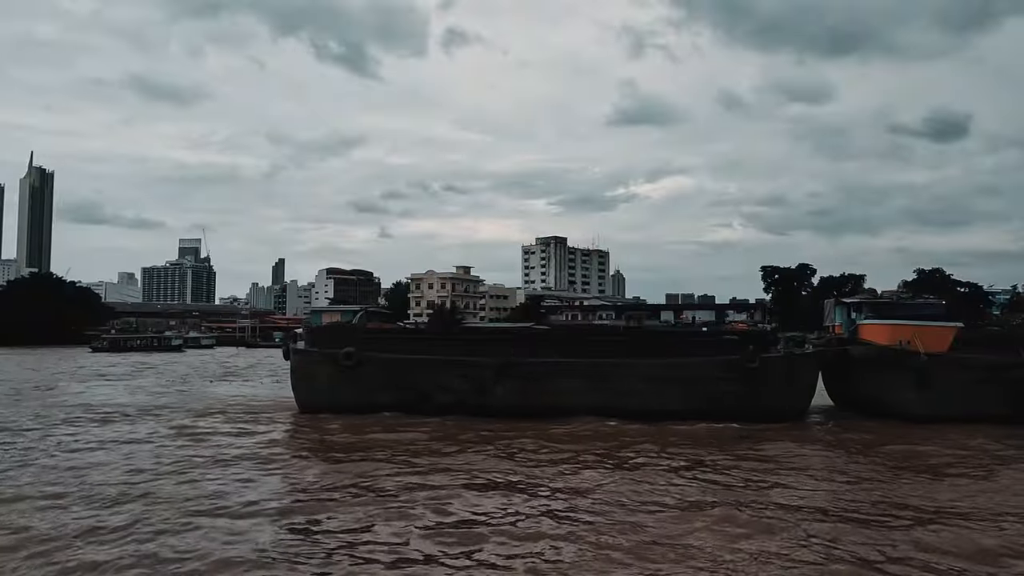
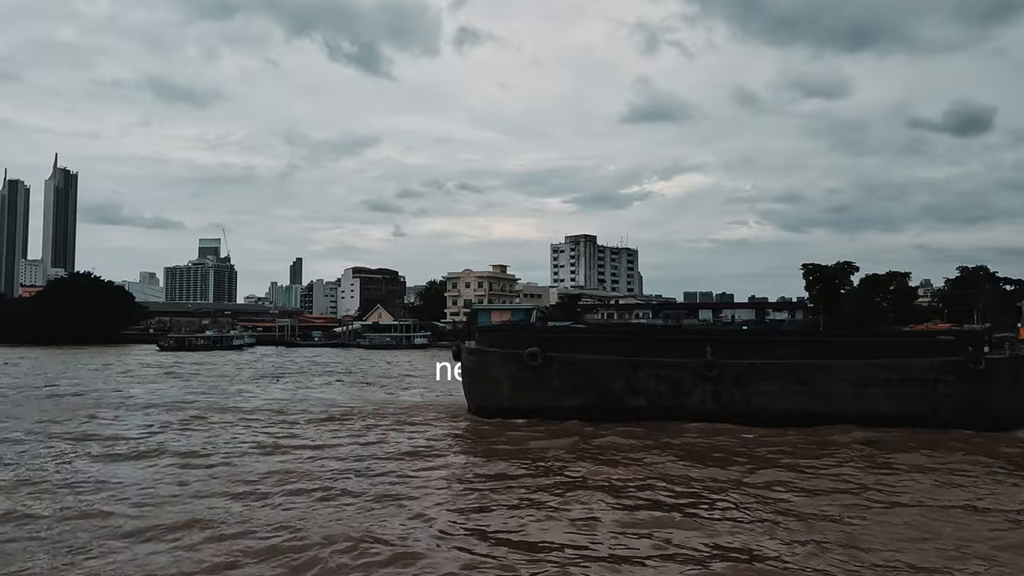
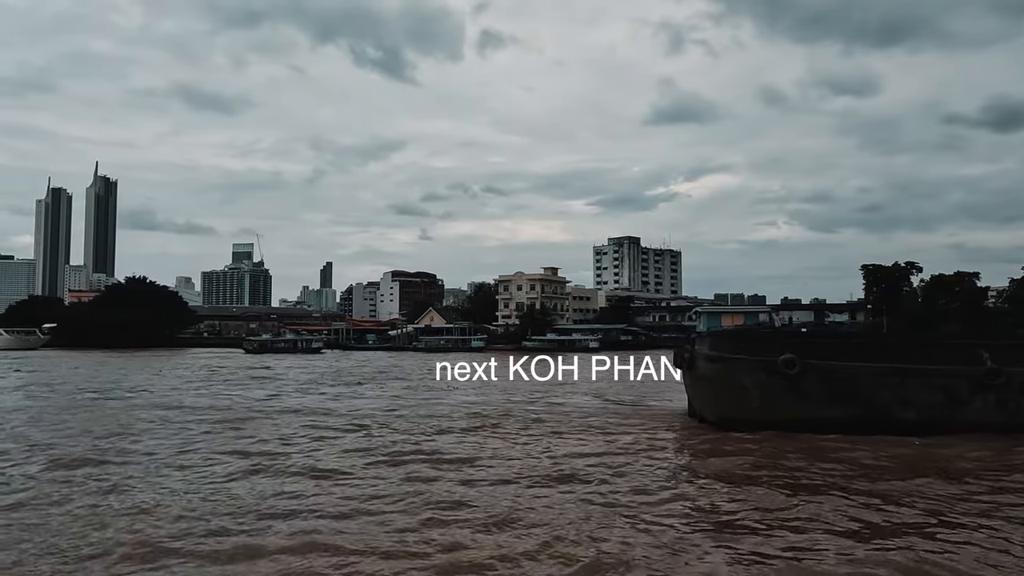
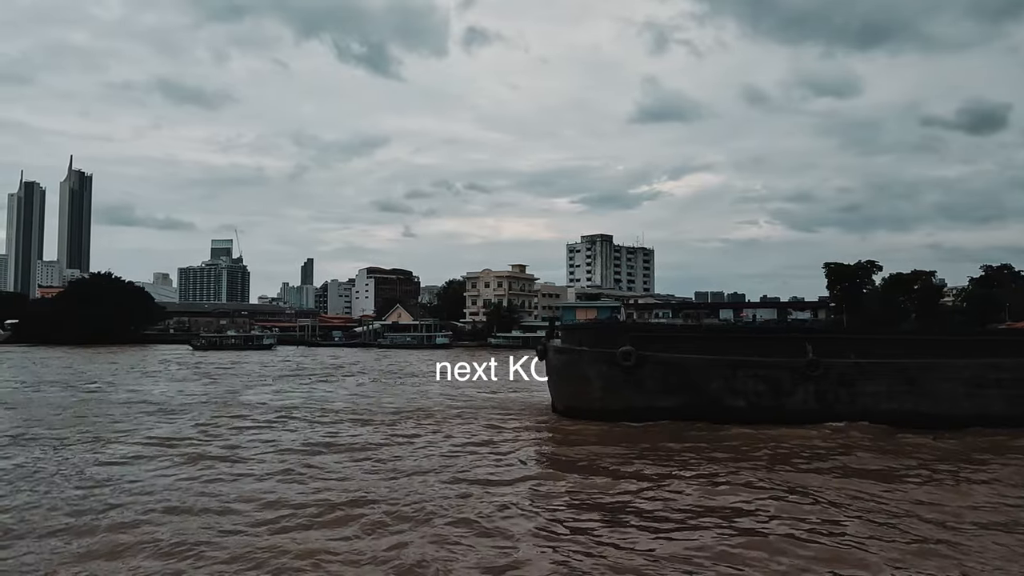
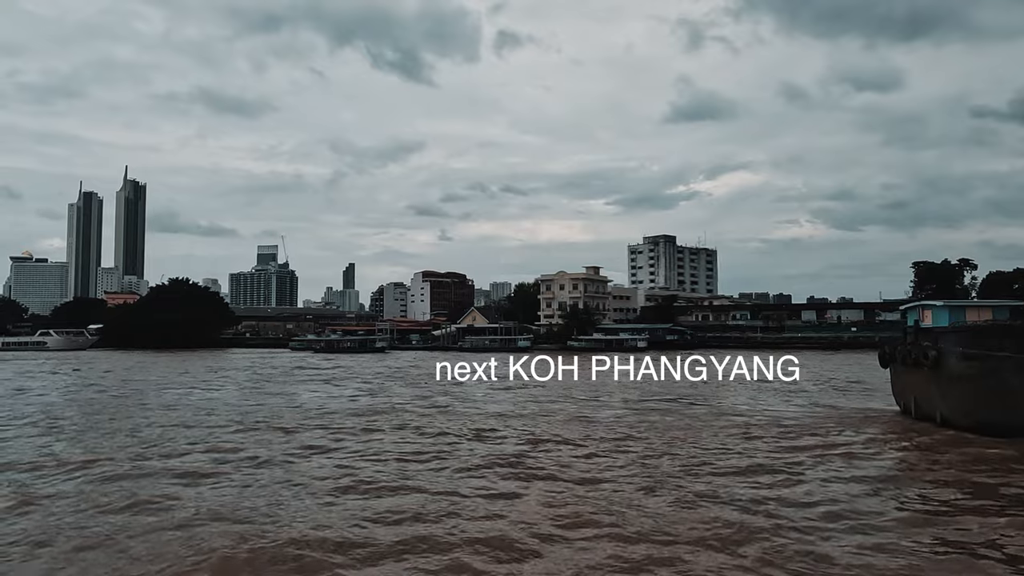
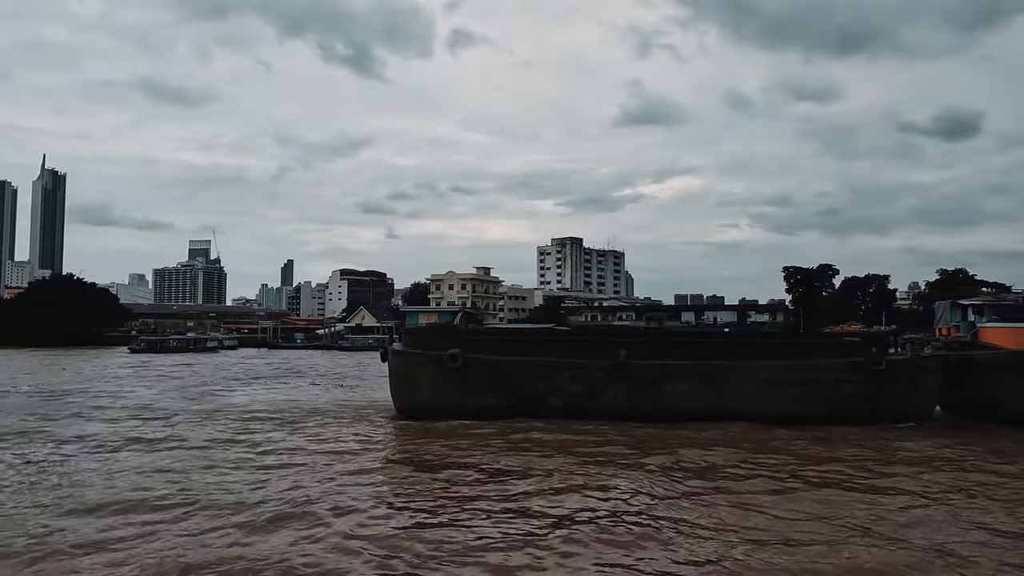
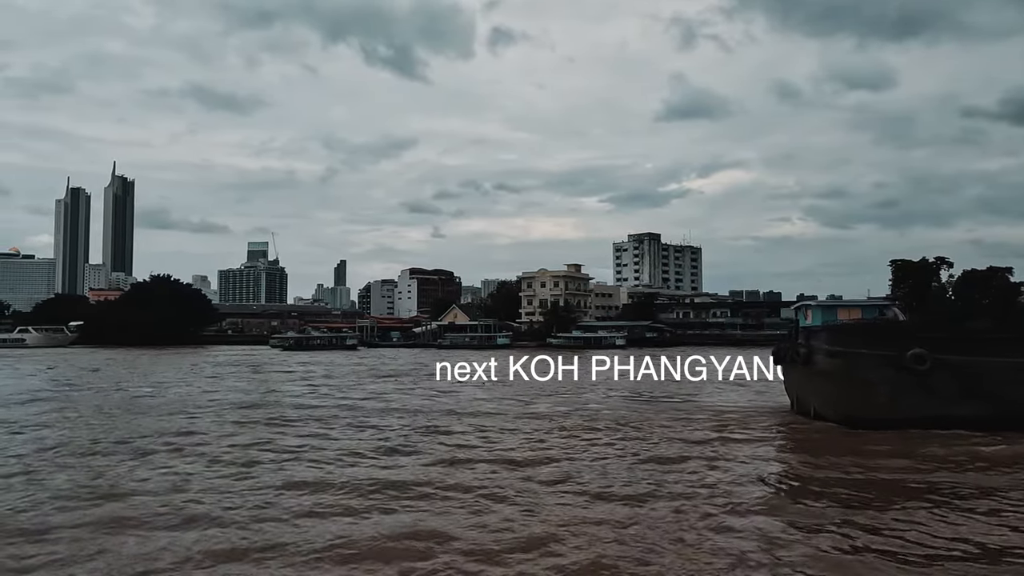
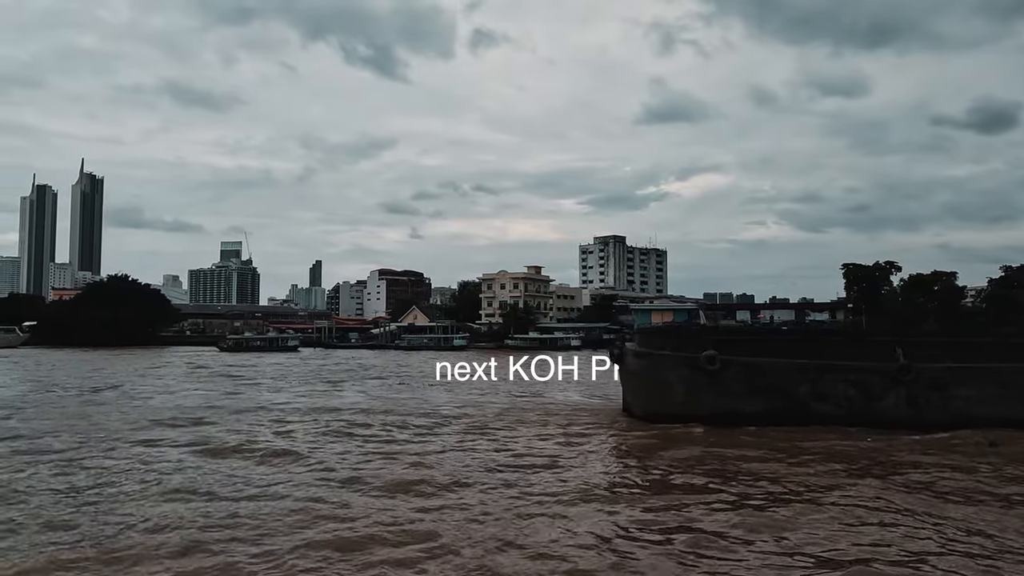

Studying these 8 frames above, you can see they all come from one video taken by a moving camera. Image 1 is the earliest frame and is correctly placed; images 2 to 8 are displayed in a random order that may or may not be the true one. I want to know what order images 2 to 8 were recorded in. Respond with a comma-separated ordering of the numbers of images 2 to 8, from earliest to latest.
6, 2, 4, 8, 3, 7, 5
